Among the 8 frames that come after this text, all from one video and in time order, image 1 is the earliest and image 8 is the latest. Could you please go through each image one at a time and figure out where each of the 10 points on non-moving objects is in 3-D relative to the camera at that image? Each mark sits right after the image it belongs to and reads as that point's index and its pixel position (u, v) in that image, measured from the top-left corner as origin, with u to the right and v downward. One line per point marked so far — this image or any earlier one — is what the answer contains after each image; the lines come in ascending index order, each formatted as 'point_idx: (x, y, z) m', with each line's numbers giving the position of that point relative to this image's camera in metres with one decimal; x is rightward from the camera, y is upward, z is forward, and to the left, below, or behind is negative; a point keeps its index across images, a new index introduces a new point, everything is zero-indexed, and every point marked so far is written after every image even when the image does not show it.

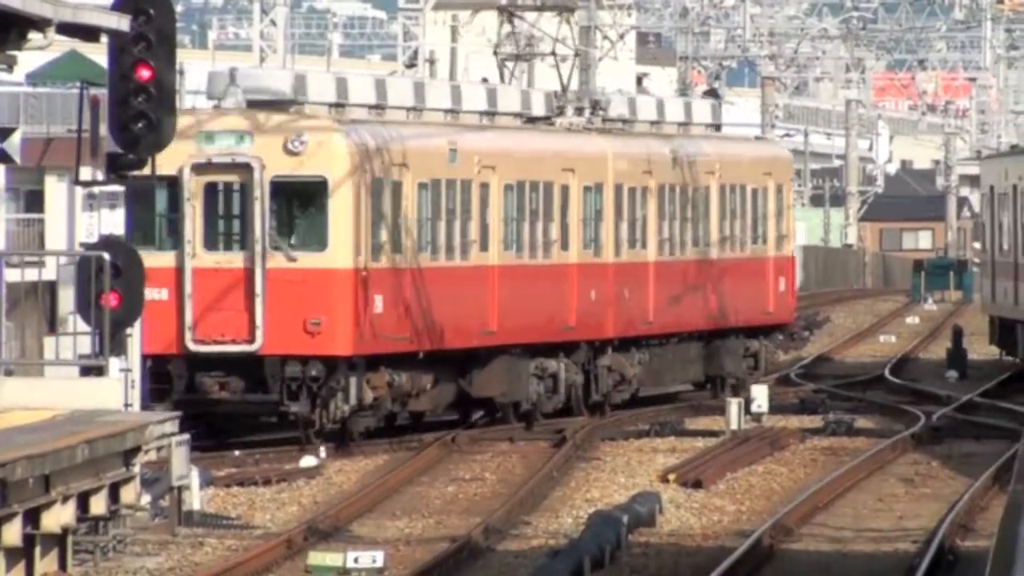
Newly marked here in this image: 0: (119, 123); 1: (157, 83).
0: (-2.2, +0.9, +13.6) m
1: (-2.0, +1.1, +13.5) m
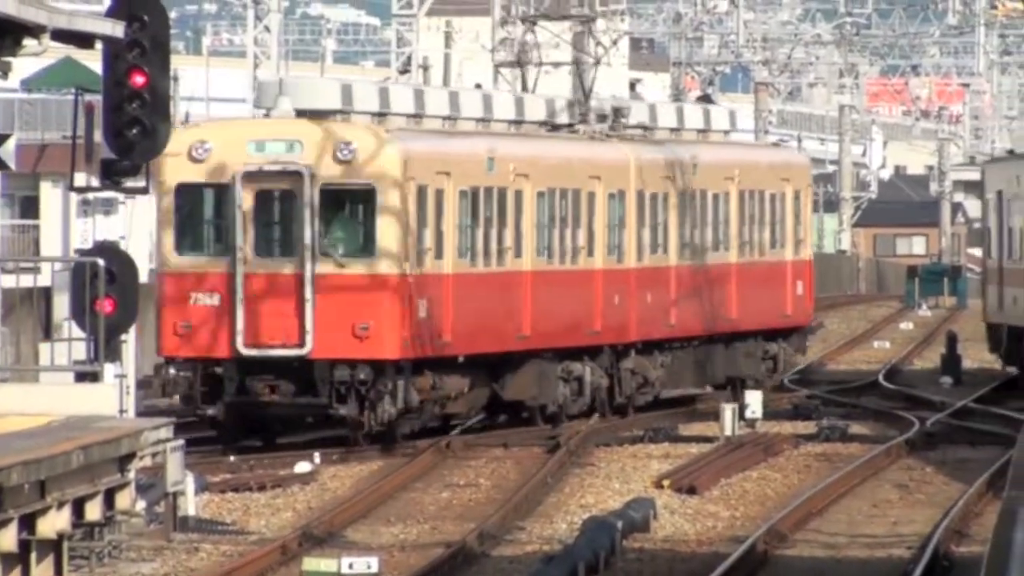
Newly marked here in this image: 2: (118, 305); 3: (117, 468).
0: (-2.2, +0.9, +13.6) m
1: (-2.0, +1.1, +13.5) m
2: (-2.3, -0.1, +14.5) m
3: (-1.9, -0.9, +11.5) m
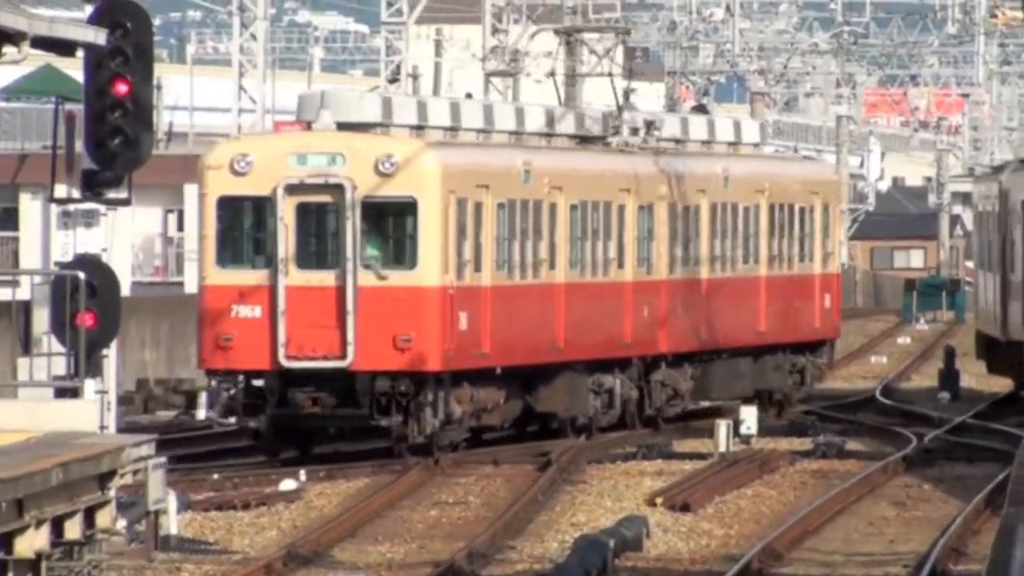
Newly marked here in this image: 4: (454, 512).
0: (-2.2, +0.8, +13.1) m
1: (-2.0, +1.1, +13.1) m
2: (-2.3, -0.2, +14.0) m
3: (-1.8, -0.9, +11.1) m
4: (-0.5, -1.8, +19.9) m
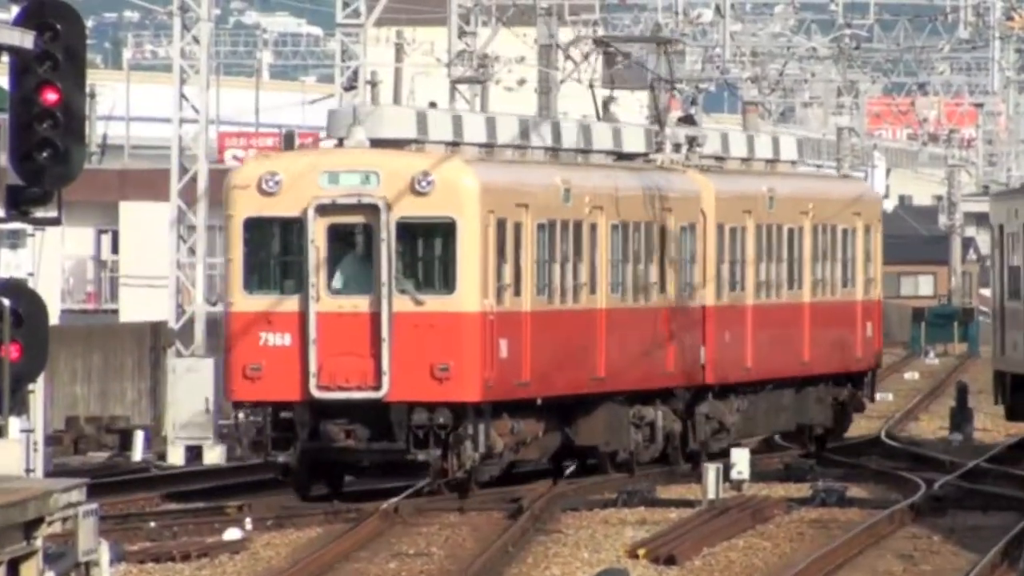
0: (-2.4, +0.8, +11.0) m
1: (-2.2, +1.0, +11.0) m
2: (-2.5, -0.2, +11.9) m
3: (-2.0, -0.9, +8.9) m
4: (-0.7, -2.0, +17.7) m
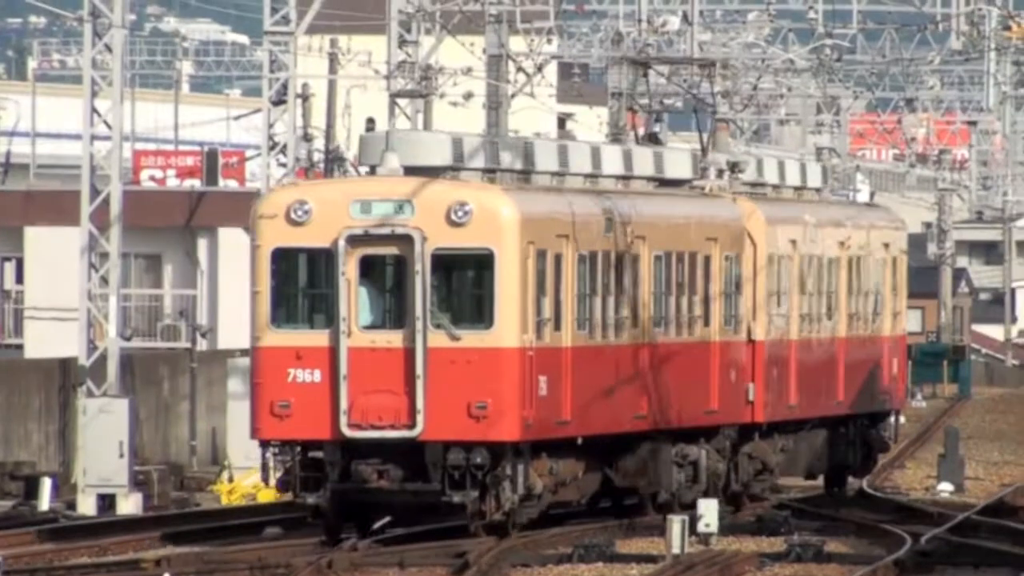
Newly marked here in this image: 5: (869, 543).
0: (-2.6, +0.5, +9.1) m
1: (-2.4, +0.8, +9.1) m
2: (-2.7, -0.5, +9.9) m
3: (-2.1, -1.2, +7.0) m
4: (-1.1, -2.3, +15.8) m
5: (+2.7, -1.9, +18.3) m
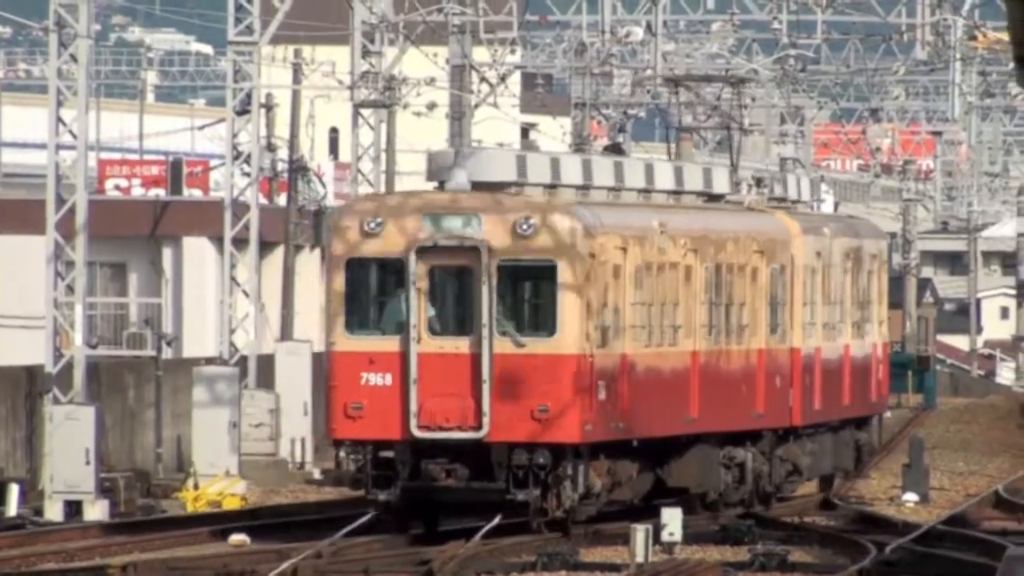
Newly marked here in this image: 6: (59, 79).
0: (-2.9, +0.3, +9.1) m
1: (-2.7, +0.5, +9.1) m
2: (-3.1, -0.7, +10.0) m
3: (-2.5, -1.5, +7.0) m
4: (-1.3, -2.4, +15.9) m
5: (+2.4, -2.0, +18.3) m
6: (-3.5, +1.6, +18.6) m
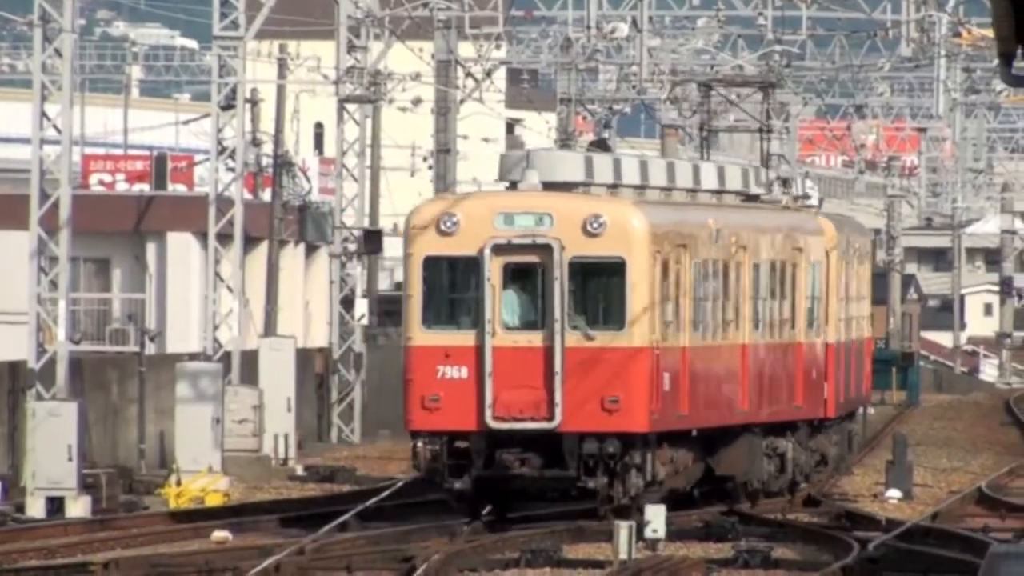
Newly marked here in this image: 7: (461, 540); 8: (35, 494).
0: (-2.9, +0.4, +9.0) m
1: (-2.7, +0.6, +9.0) m
2: (-3.1, -0.6, +9.9) m
3: (-2.5, -1.3, +7.0) m
4: (-1.4, -2.3, +15.8) m
5: (+2.3, -2.0, +18.3) m
6: (-3.6, +1.6, +18.6) m
7: (-0.6, -2.1, +18.1) m
8: (-3.6, -1.5, +18.3) m
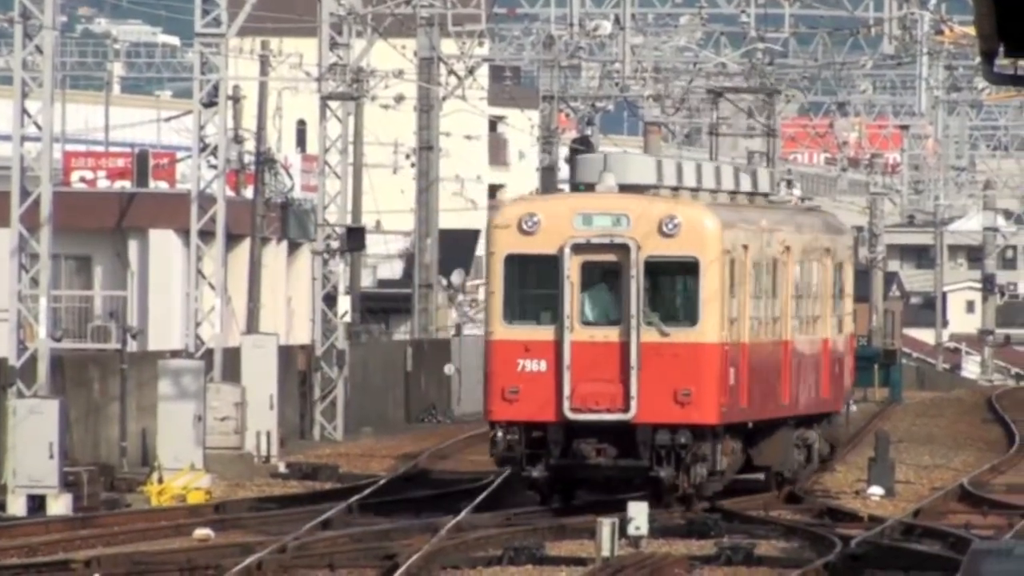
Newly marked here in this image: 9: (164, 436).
0: (-2.9, +0.4, +9.0) m
1: (-2.7, +0.6, +9.0) m
2: (-3.1, -0.6, +9.9) m
3: (-2.5, -1.3, +7.0) m
4: (-1.5, -2.3, +15.8) m
5: (+2.1, -1.9, +18.3) m
6: (-3.7, +1.6, +18.5) m
7: (-0.8, -2.0, +18.1) m
8: (-3.7, -1.5, +18.2) m
9: (-2.7, -1.2, +19.3) m
